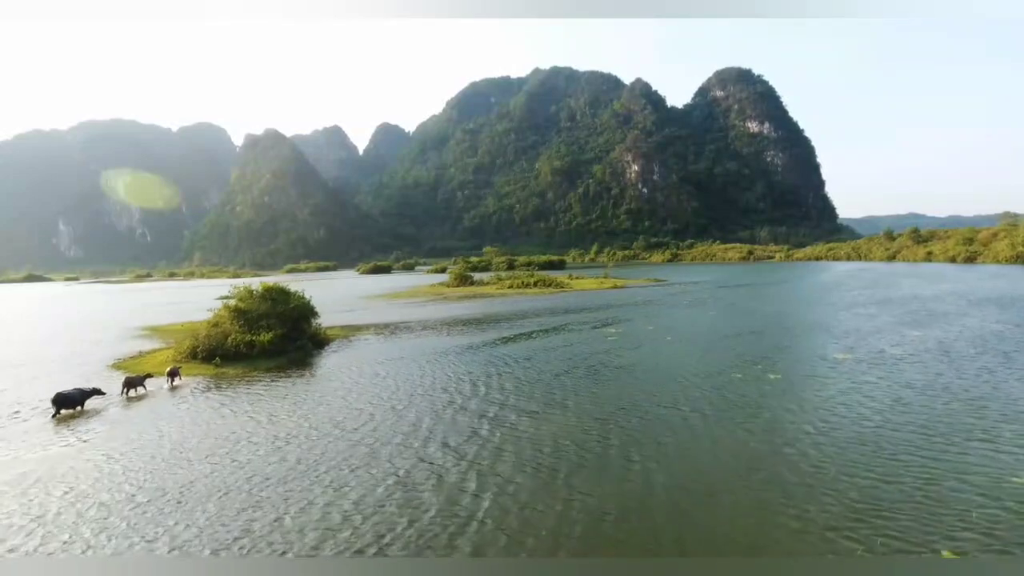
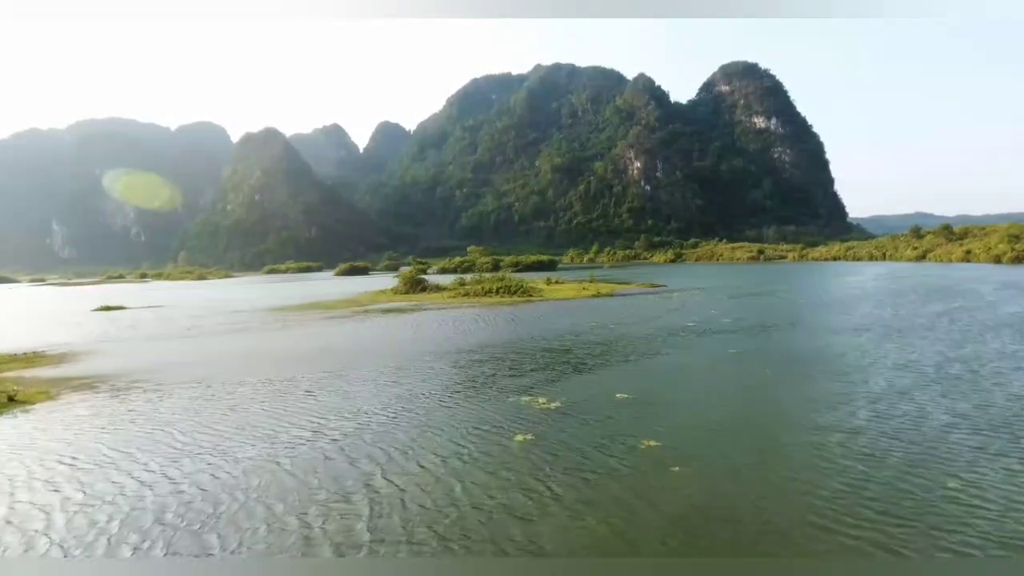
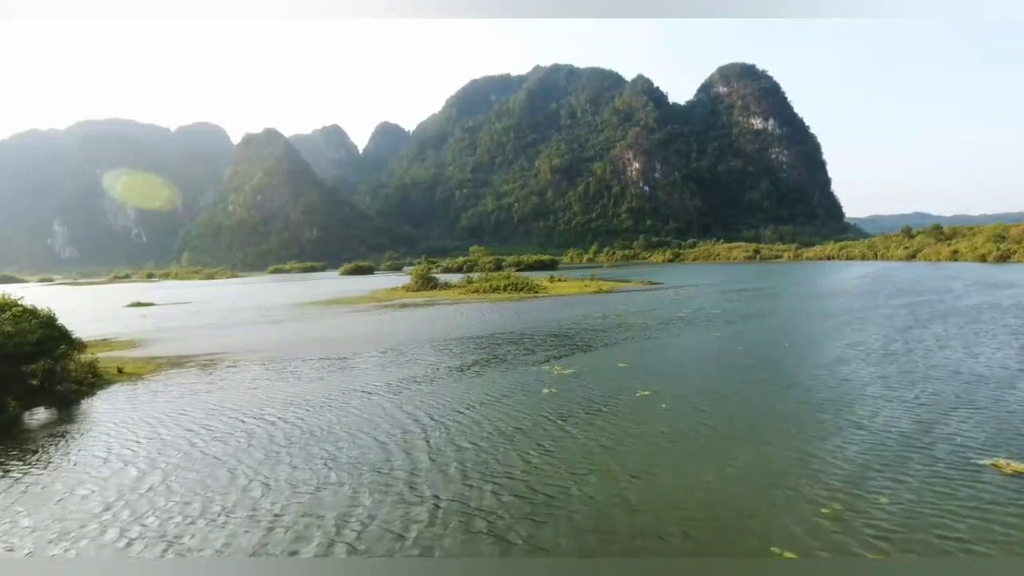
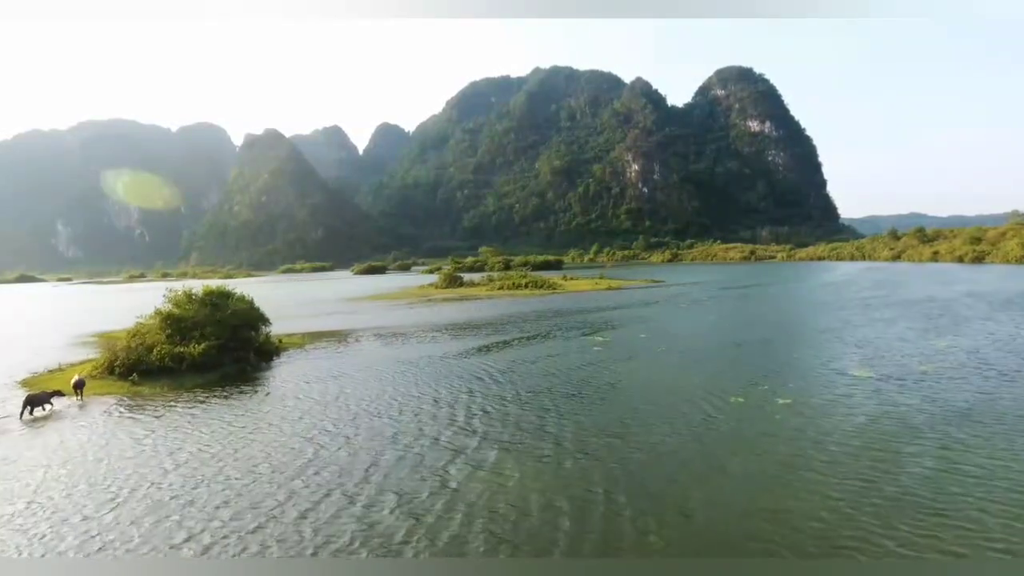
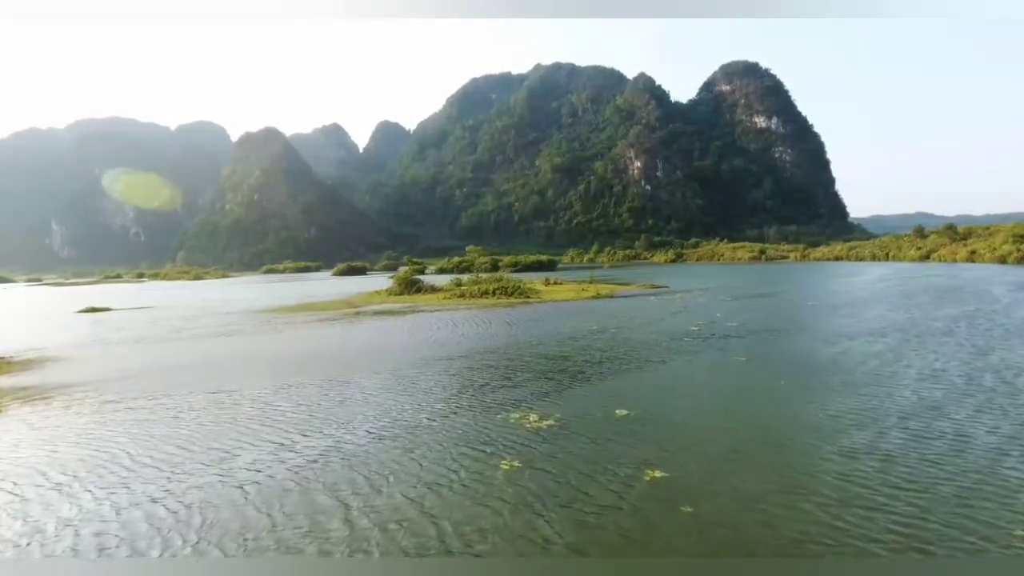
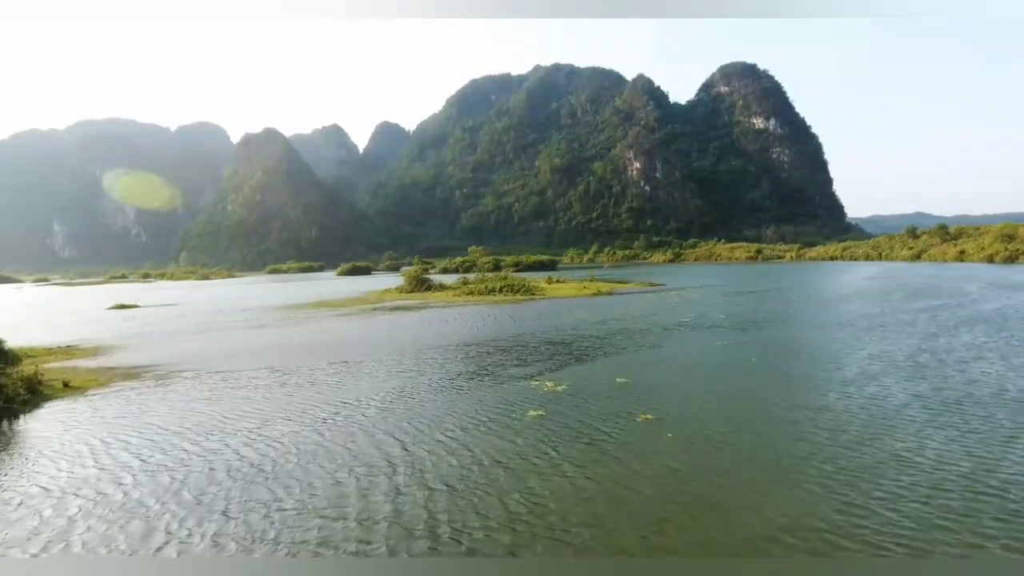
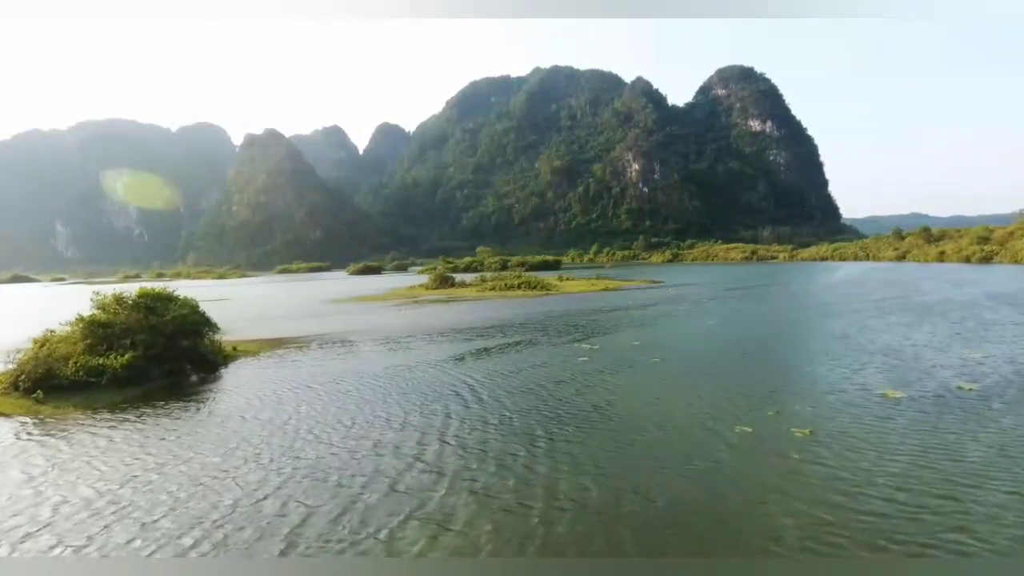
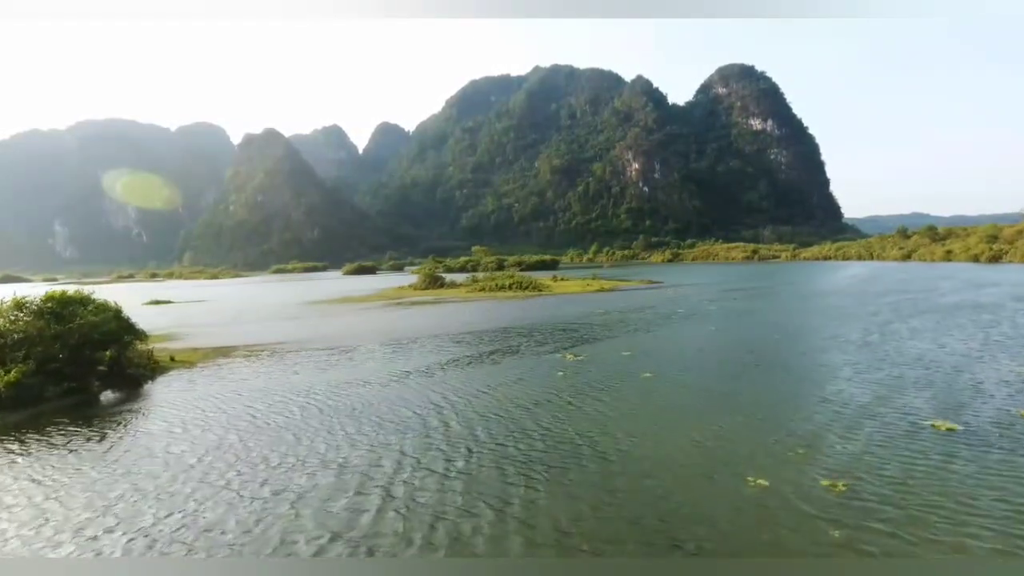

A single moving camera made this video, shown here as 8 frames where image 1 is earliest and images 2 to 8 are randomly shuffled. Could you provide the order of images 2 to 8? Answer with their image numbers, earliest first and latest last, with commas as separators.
4, 7, 8, 3, 6, 2, 5
